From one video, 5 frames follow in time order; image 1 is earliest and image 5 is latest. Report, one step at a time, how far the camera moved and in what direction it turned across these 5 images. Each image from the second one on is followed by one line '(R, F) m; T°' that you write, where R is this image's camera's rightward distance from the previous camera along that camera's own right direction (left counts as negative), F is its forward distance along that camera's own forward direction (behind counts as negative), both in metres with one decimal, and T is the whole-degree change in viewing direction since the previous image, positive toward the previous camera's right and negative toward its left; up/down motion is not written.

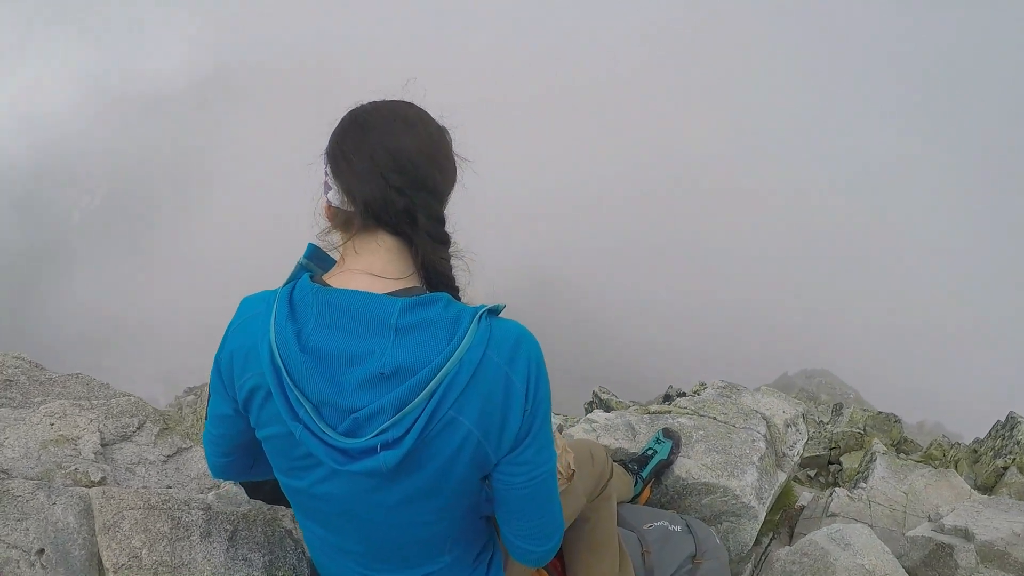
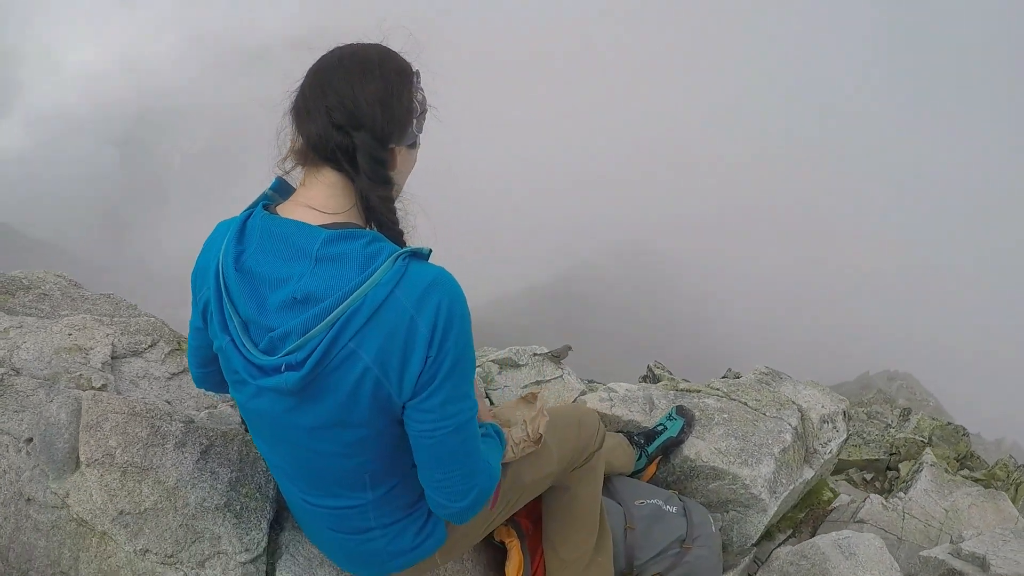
(+0.8, +0.2) m; -10°
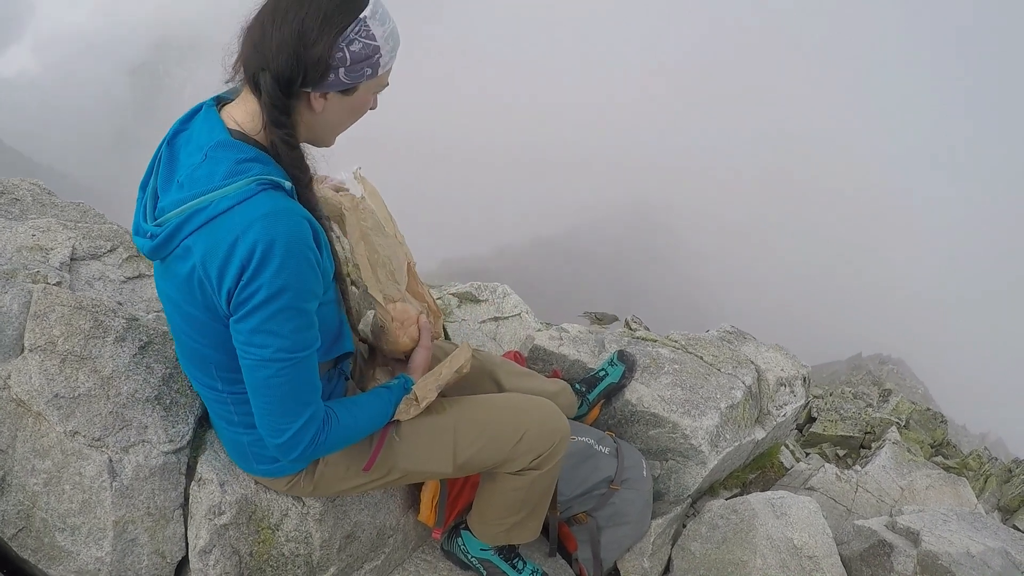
(+0.6, +0.1) m; -3°
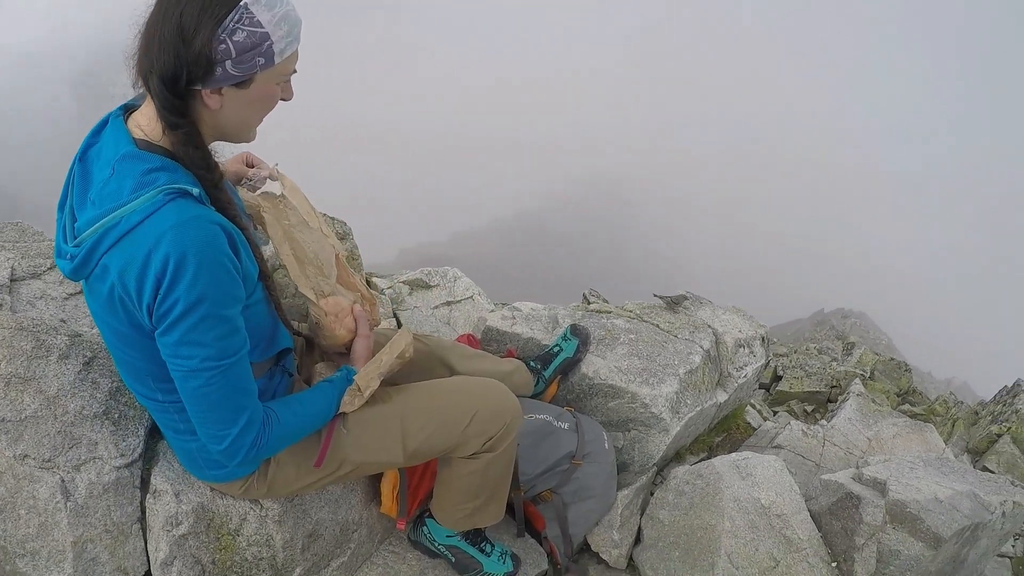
(+0.3, 0.0) m; +1°
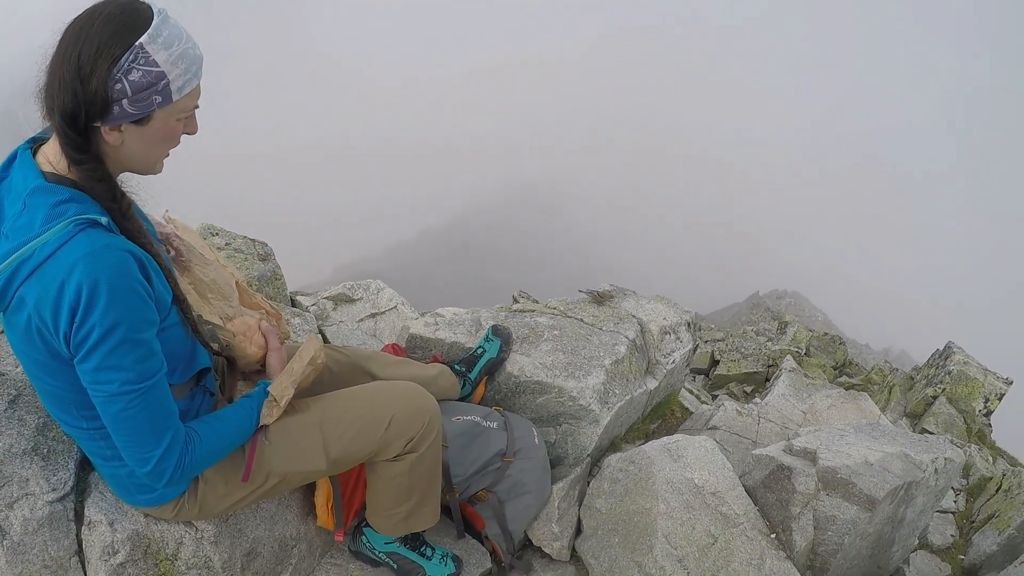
(+0.5, -0.1) m; +1°
